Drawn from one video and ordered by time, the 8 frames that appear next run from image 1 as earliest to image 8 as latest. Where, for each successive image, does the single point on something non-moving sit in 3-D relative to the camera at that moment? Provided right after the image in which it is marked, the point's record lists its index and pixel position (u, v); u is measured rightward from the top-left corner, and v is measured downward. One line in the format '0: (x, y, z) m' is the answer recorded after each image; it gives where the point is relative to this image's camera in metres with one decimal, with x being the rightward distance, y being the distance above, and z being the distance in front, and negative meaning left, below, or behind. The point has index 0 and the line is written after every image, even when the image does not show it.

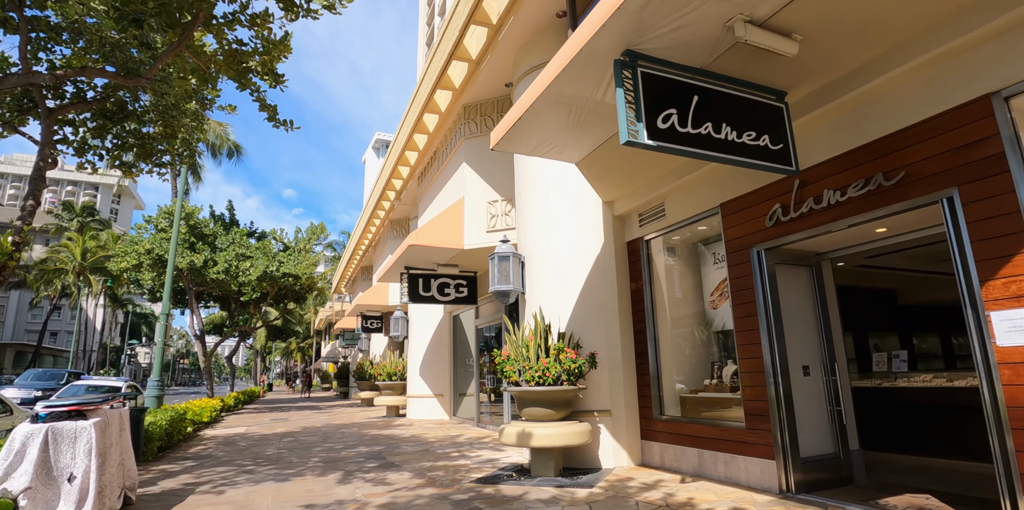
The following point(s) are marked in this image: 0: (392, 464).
0: (-1.7, -2.9, +7.3) m
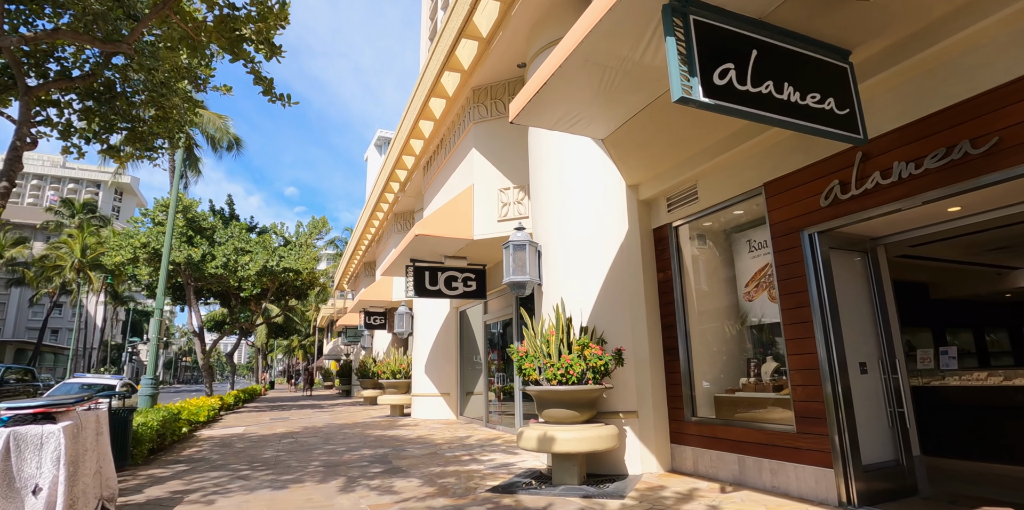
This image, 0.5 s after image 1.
0: (-1.5, -2.8, +6.7) m
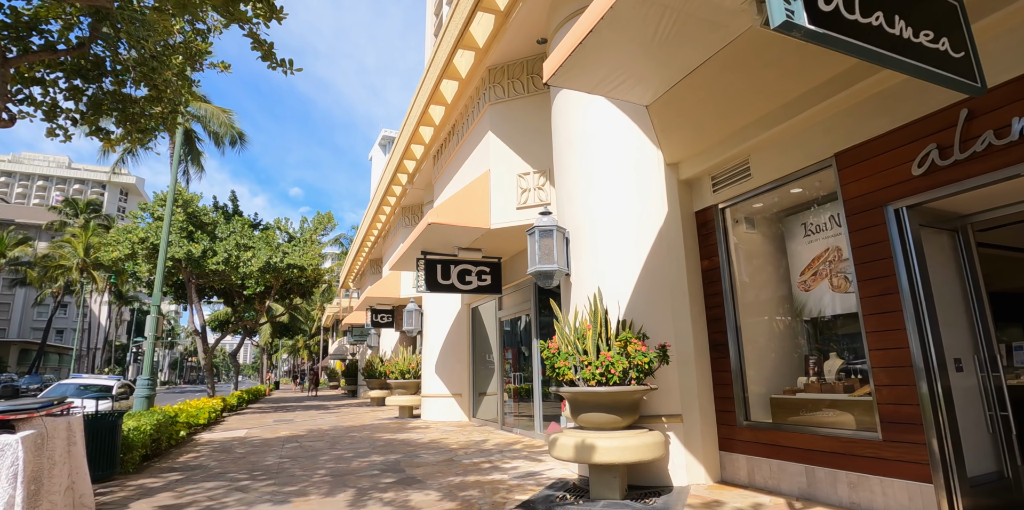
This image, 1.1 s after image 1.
0: (-1.1, -2.6, +6.1) m
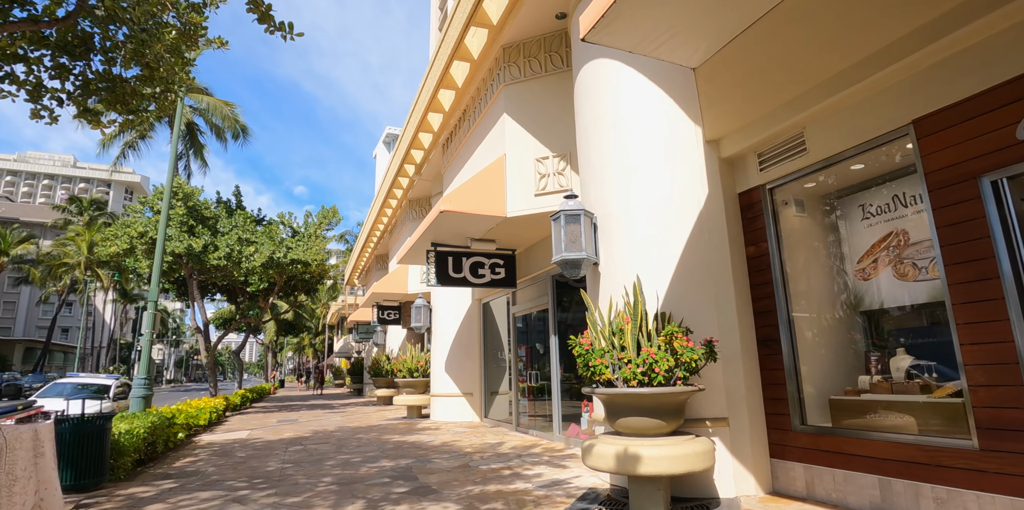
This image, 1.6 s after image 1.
0: (-0.9, -2.5, +5.5) m
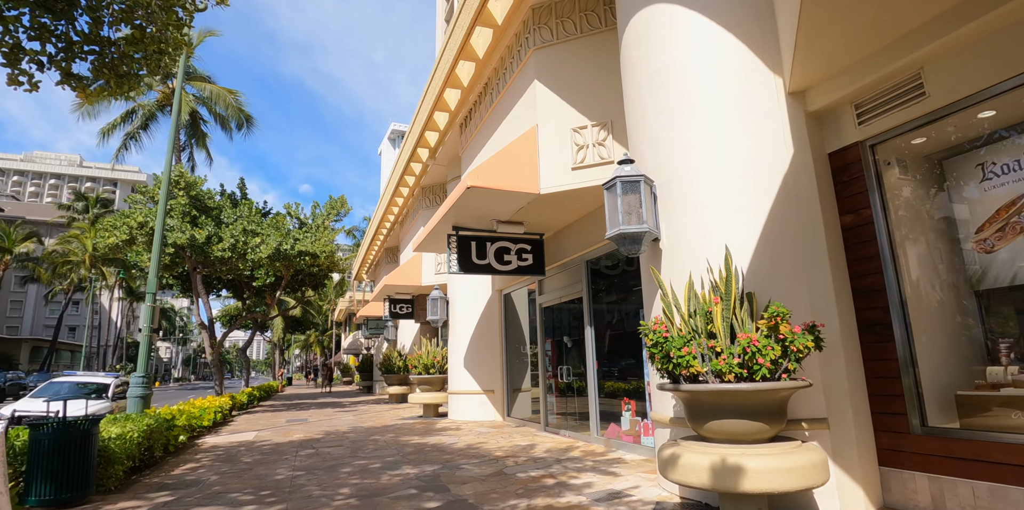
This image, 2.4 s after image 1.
0: (-0.4, -2.2, +4.7) m
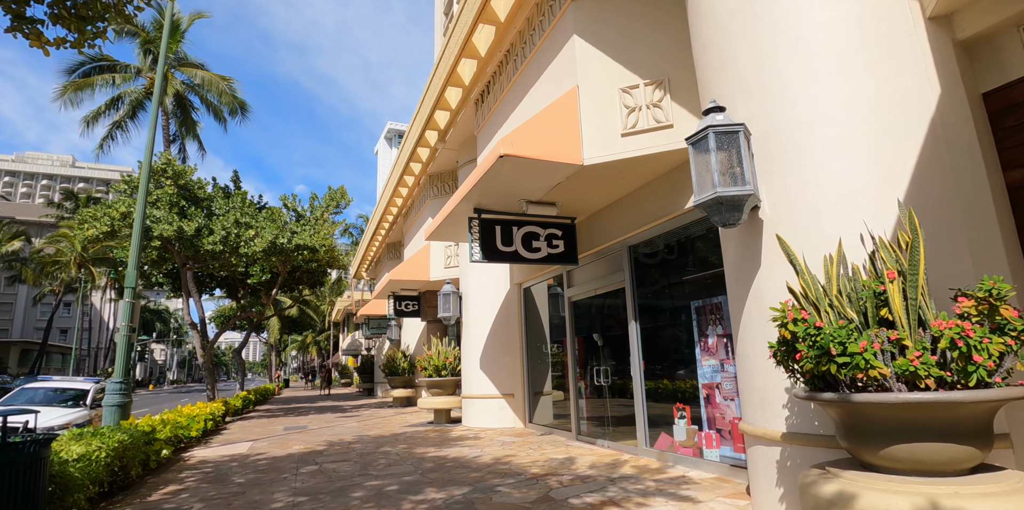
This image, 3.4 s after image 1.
0: (0.0, -2.0, +3.7) m
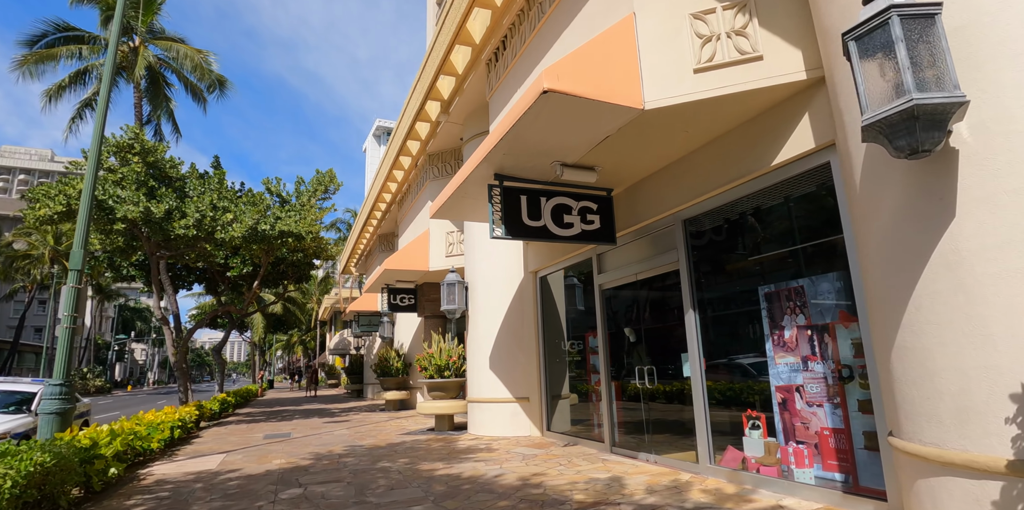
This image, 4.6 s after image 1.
0: (+0.5, -1.7, +2.4) m
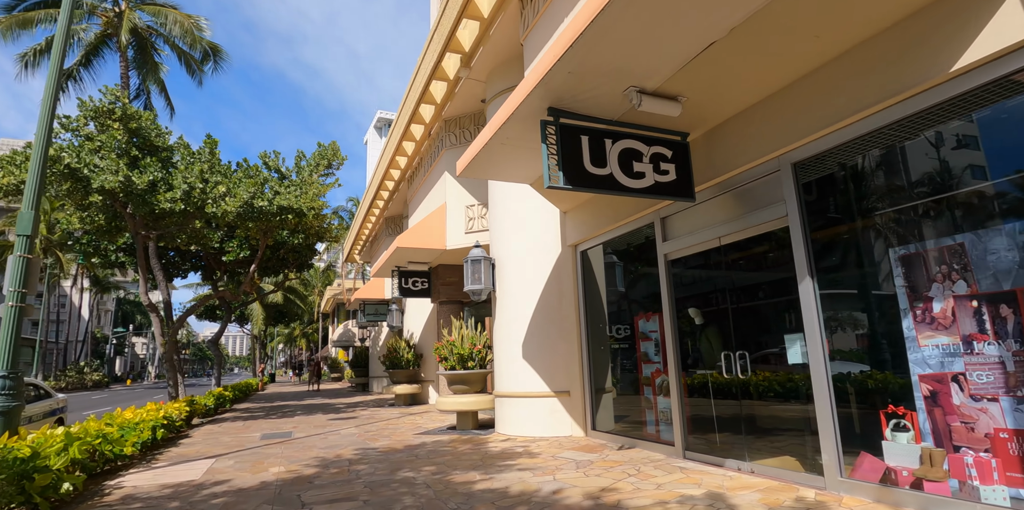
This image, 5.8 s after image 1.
0: (+1.0, -1.4, +1.1) m
